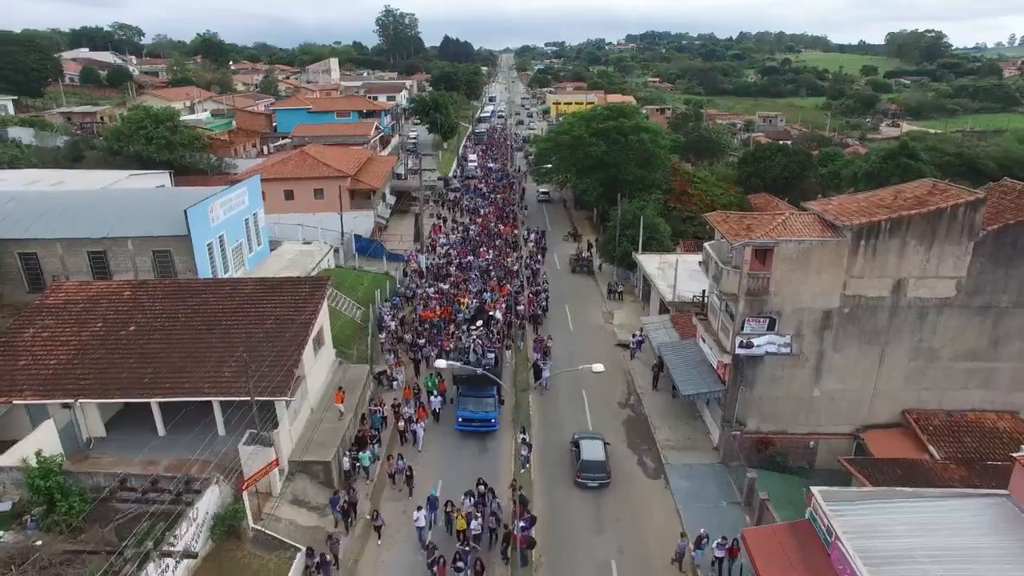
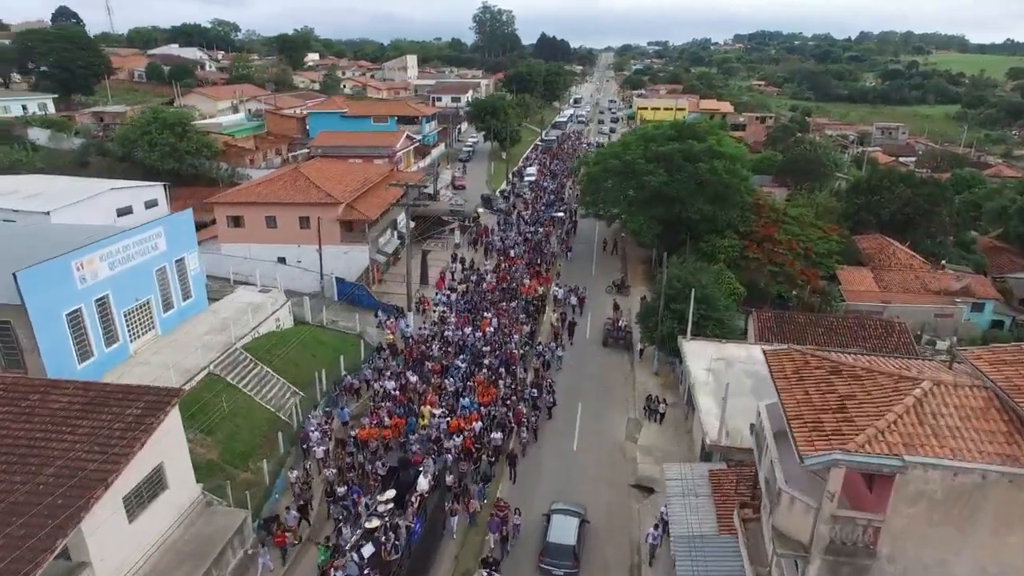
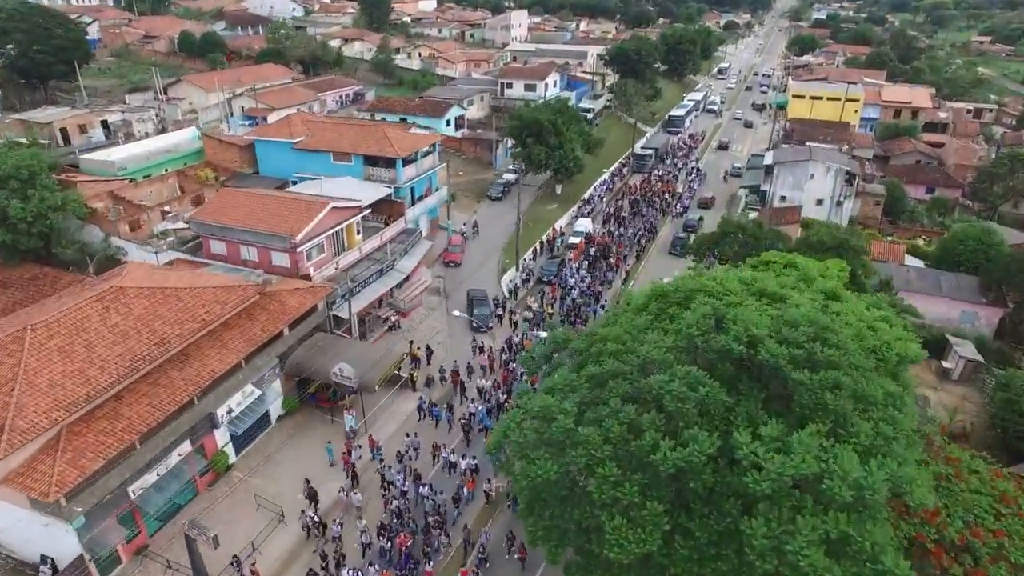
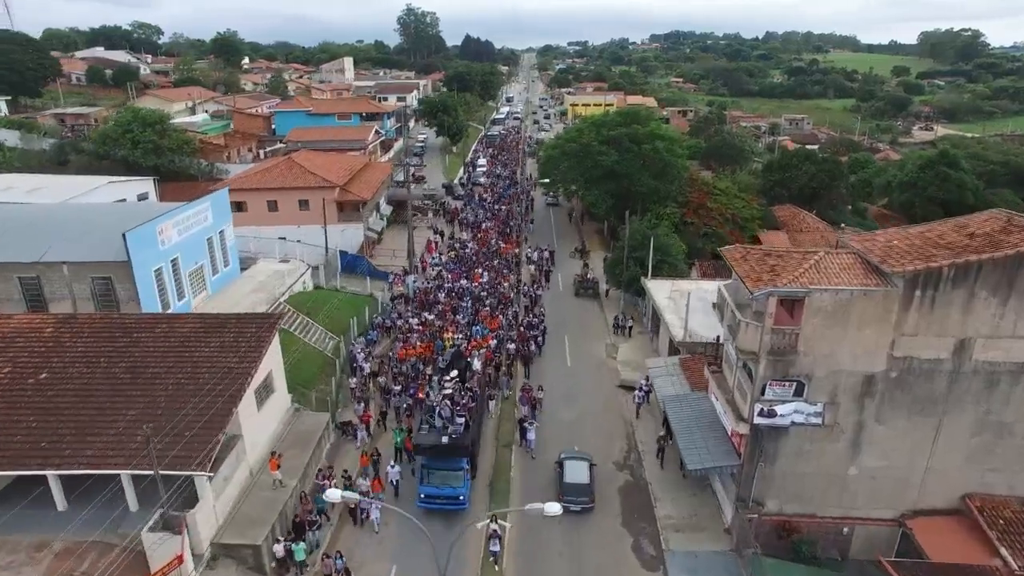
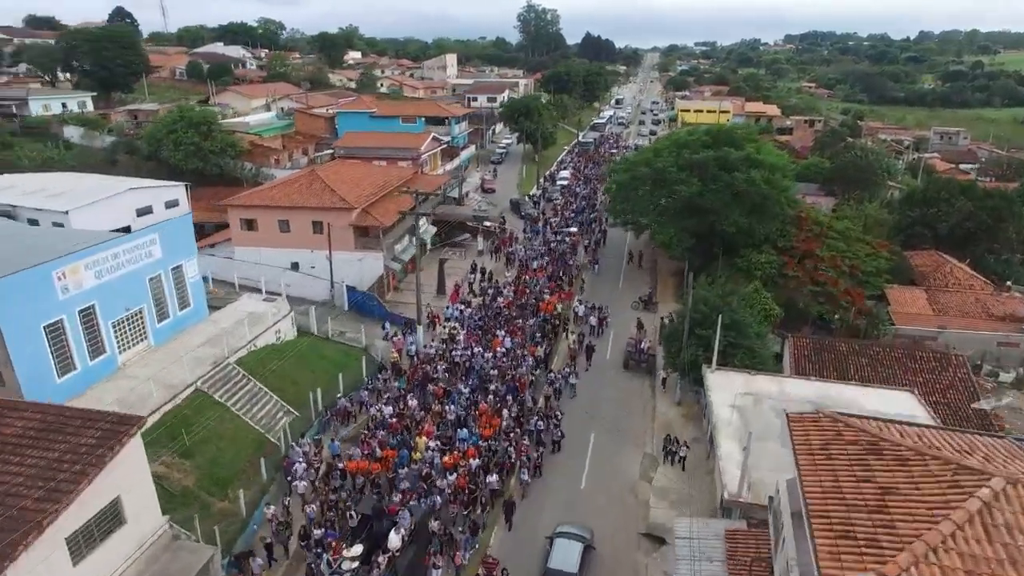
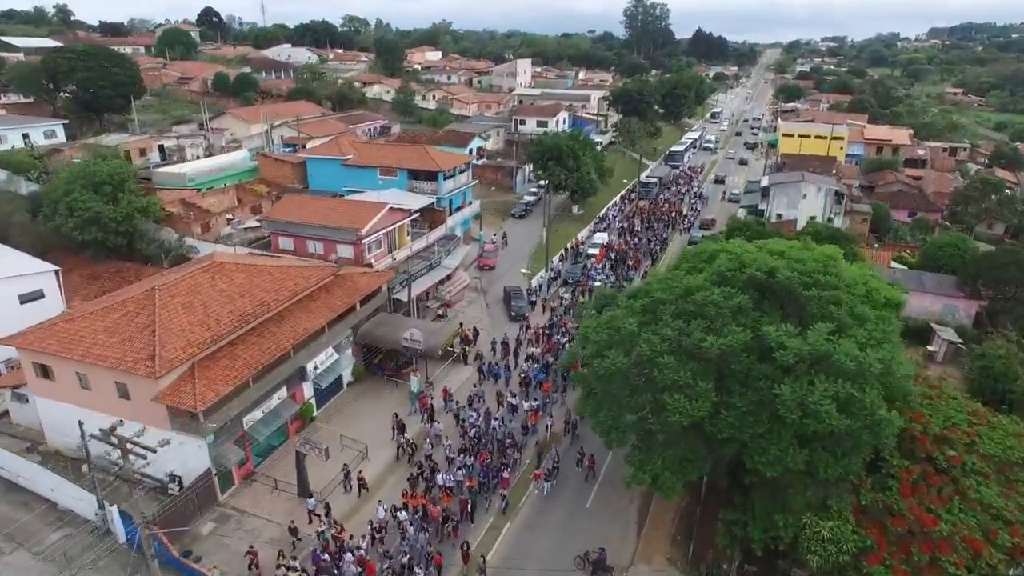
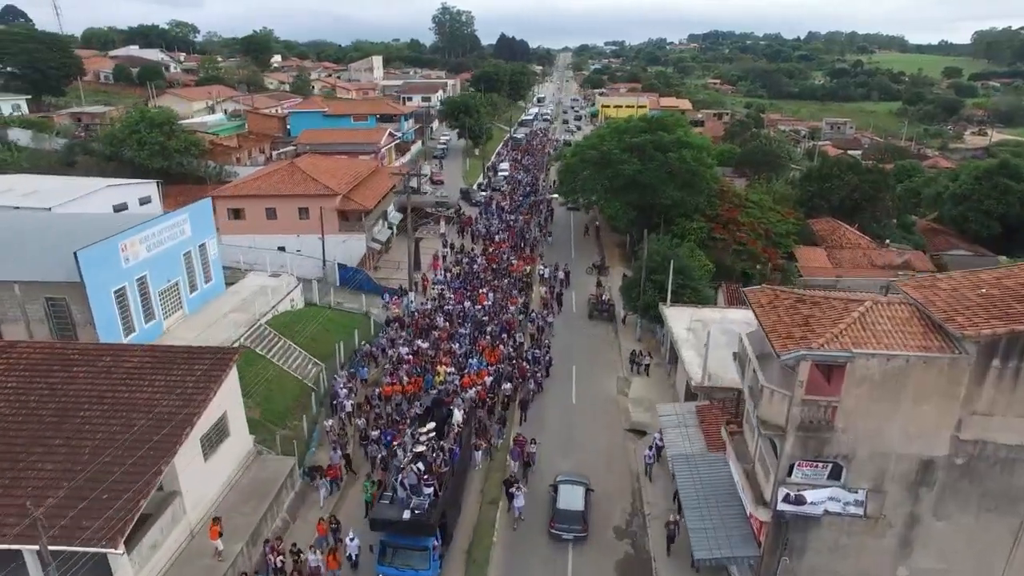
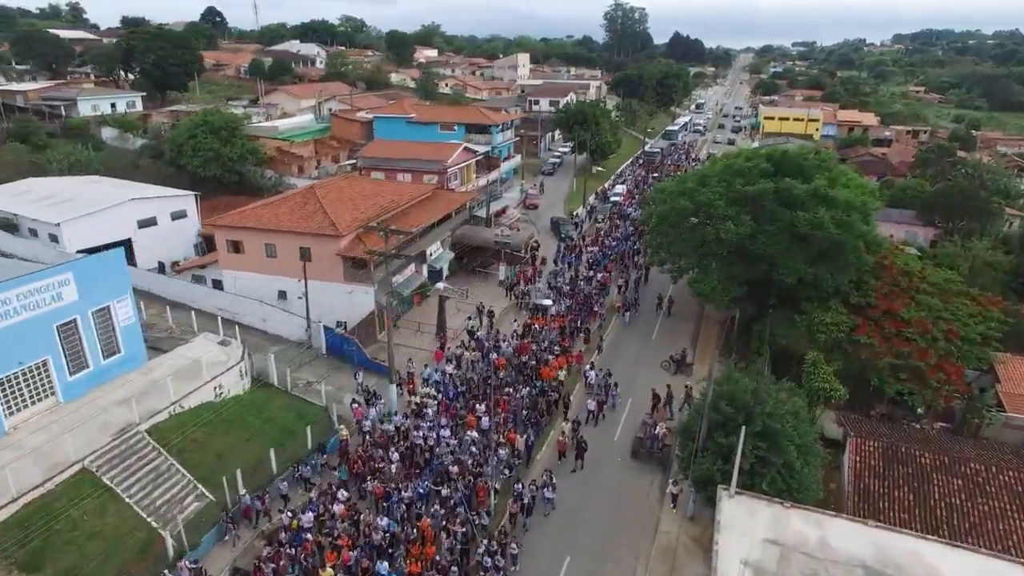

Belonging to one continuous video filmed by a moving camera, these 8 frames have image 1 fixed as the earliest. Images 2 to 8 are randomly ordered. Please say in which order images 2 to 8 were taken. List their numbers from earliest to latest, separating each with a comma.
4, 7, 2, 5, 8, 6, 3
